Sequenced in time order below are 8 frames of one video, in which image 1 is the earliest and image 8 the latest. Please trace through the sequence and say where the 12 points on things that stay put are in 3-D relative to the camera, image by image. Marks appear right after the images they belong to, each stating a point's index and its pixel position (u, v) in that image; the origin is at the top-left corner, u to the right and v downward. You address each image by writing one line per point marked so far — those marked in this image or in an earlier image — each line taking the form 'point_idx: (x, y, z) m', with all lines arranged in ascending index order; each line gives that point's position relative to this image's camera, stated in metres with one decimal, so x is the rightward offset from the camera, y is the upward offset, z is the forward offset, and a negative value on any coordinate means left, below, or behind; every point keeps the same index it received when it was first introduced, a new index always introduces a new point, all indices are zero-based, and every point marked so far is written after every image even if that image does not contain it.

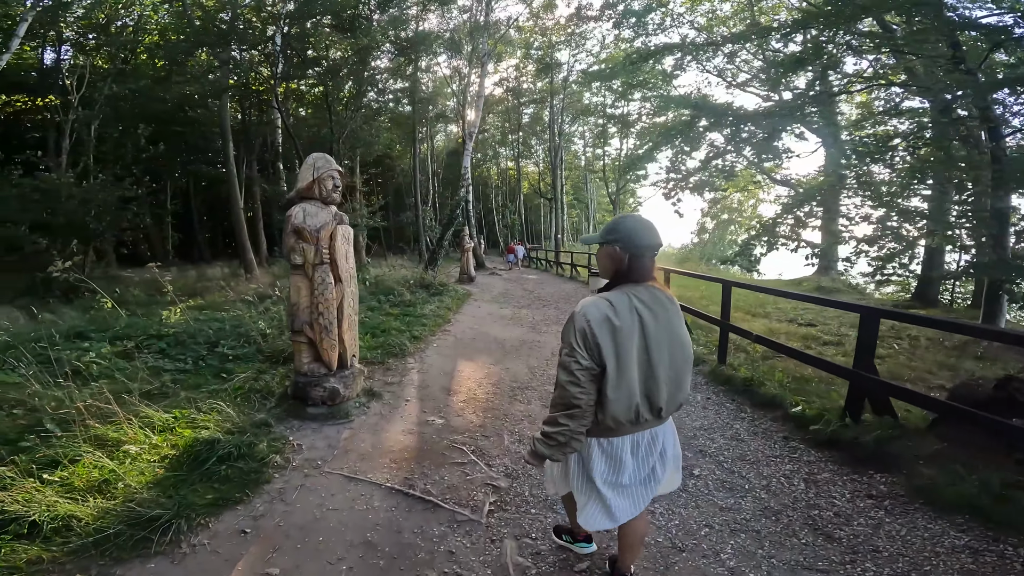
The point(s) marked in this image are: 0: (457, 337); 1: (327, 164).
0: (-0.6, -0.7, +7.2) m
1: (-1.3, +0.9, +3.8) m
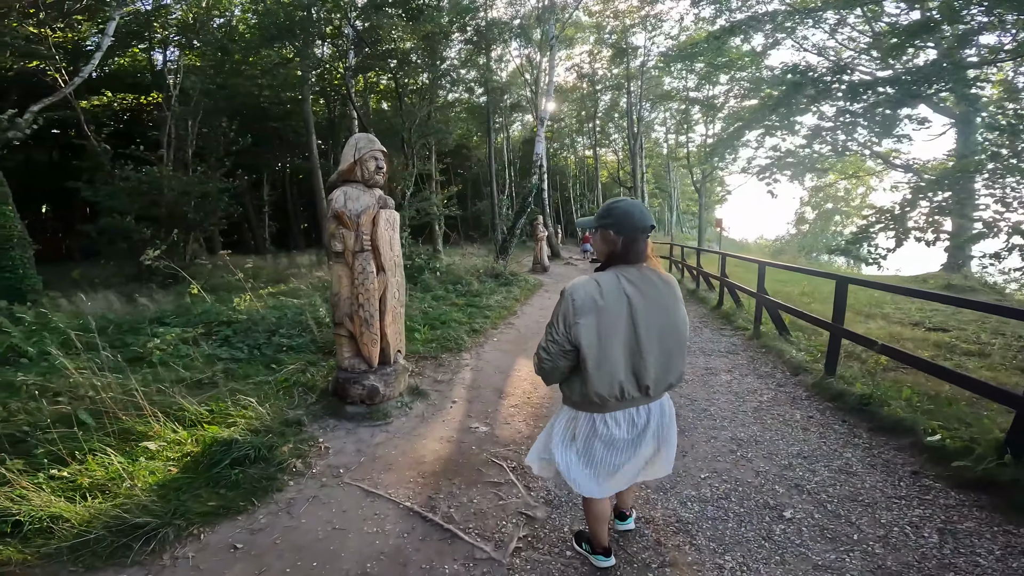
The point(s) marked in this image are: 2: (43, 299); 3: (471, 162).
0: (+0.2, -0.6, +6.8) m
1: (-0.9, +1.0, +3.5) m
2: (-6.4, -0.2, +7.4) m
3: (-1.5, +4.4, +18.7) m
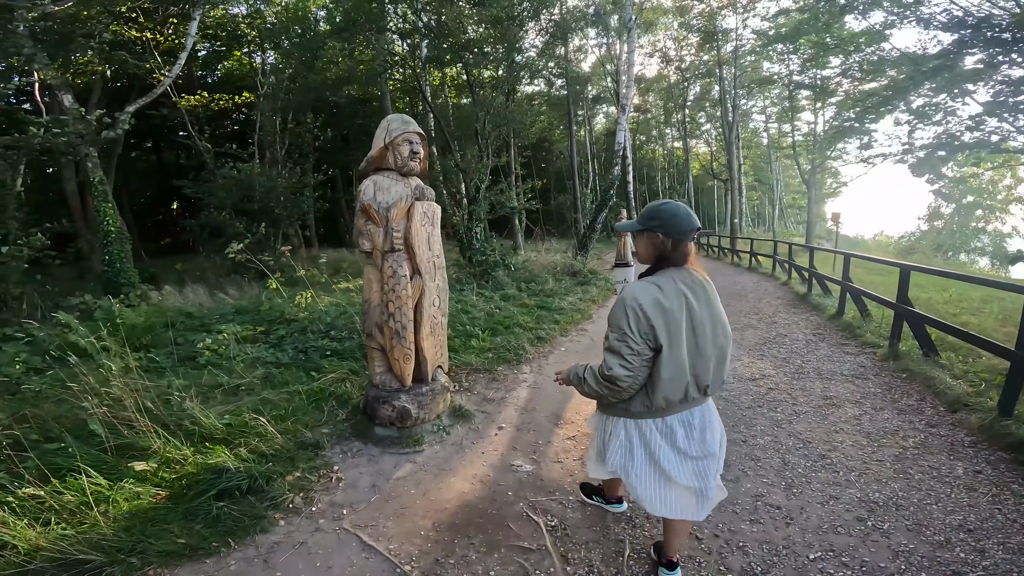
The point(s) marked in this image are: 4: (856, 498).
0: (+1.0, -0.6, +6.1) m
1: (-0.6, +0.9, +3.0) m
2: (-5.4, -0.1, +7.7) m
3: (+1.3, +4.4, +18.1) m
4: (+1.7, -1.1, +2.7) m
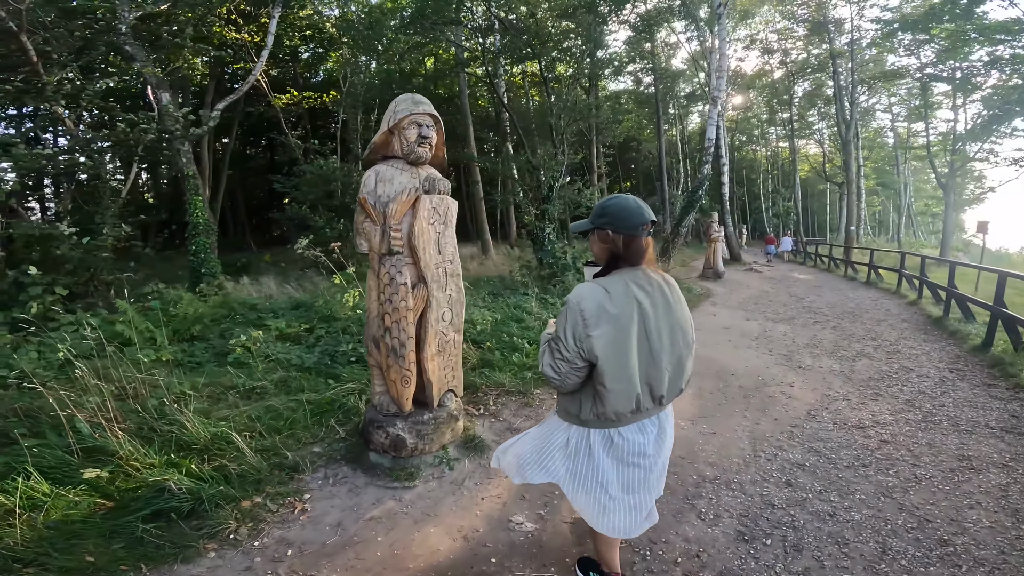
0: (+1.5, -0.7, +5.4) m
1: (-0.5, +0.9, +2.6) m
2: (-4.5, +0.1, +8.1) m
3: (+4.1, +4.2, +17.2) m
4: (+1.7, -1.2, +1.9) m
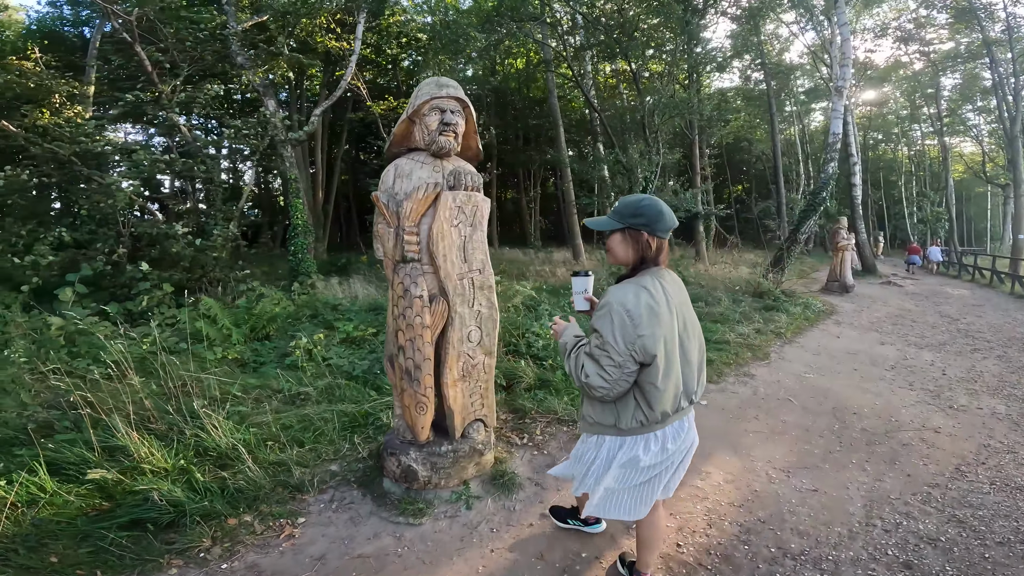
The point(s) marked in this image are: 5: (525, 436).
0: (+2.1, -0.9, +4.7) m
1: (-0.3, +0.8, +2.3) m
2: (-3.2, +0.1, +8.4) m
3: (+7.1, +3.8, +15.7) m
4: (+1.6, -1.3, +1.2) m
5: (+0.1, -0.9, +3.2) m
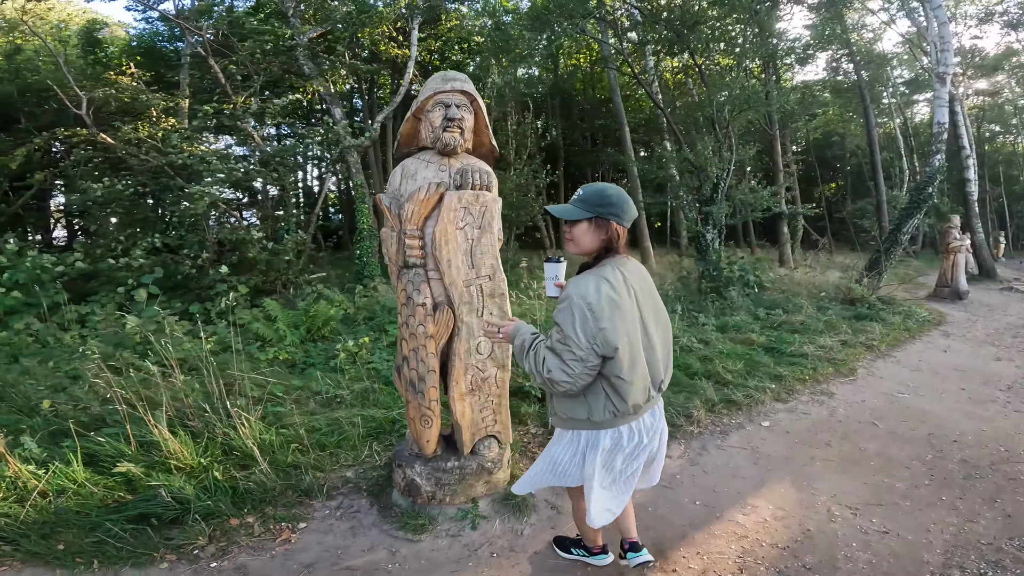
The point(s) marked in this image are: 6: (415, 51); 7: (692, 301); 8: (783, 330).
0: (+2.5, -0.9, +4.2) m
1: (-0.3, +0.8, +2.2) m
2: (-2.3, +0.1, +8.7) m
3: (+9.0, +3.7, +14.4) m
4: (+1.4, -1.4, +0.8) m
5: (+0.2, -0.9, +3.0) m
6: (-1.5, +3.4, +7.7) m
7: (+2.5, -0.2, +7.5) m
8: (+3.1, -0.5, +6.3) m
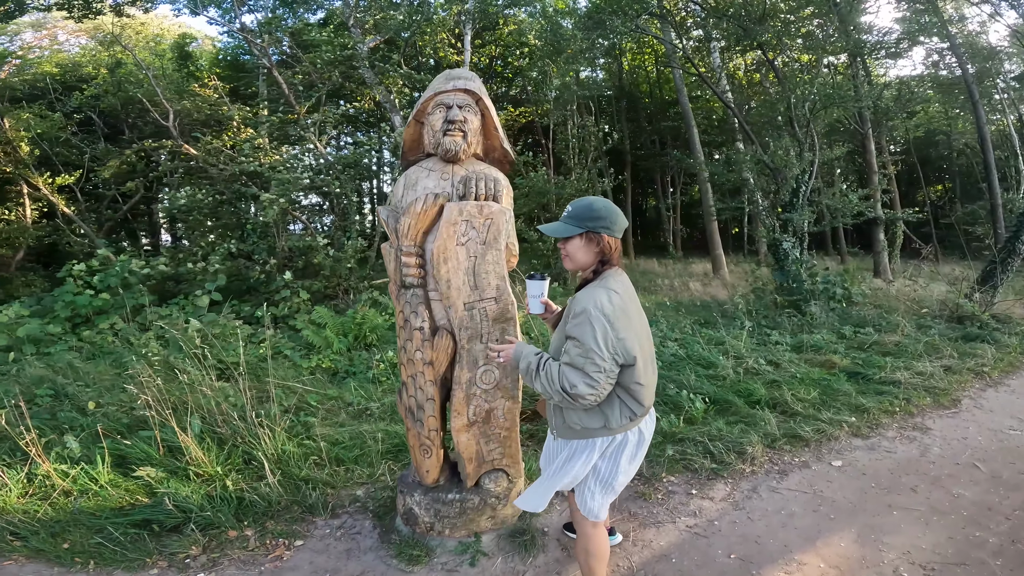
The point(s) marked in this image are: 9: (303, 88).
0: (+2.7, -1.1, +3.6) m
1: (-0.3, +0.7, +2.1) m
2: (-1.4, 0.0, +8.7) m
3: (+10.7, +3.3, +12.9) m
4: (+1.2, -1.4, +0.5) m
5: (+0.4, -1.0, +2.8) m
6: (-0.6, +3.3, +7.7) m
7: (+3.2, -0.3, +6.9) m
8: (+3.7, -0.7, +5.6) m
9: (-2.8, +2.7, +7.1) m
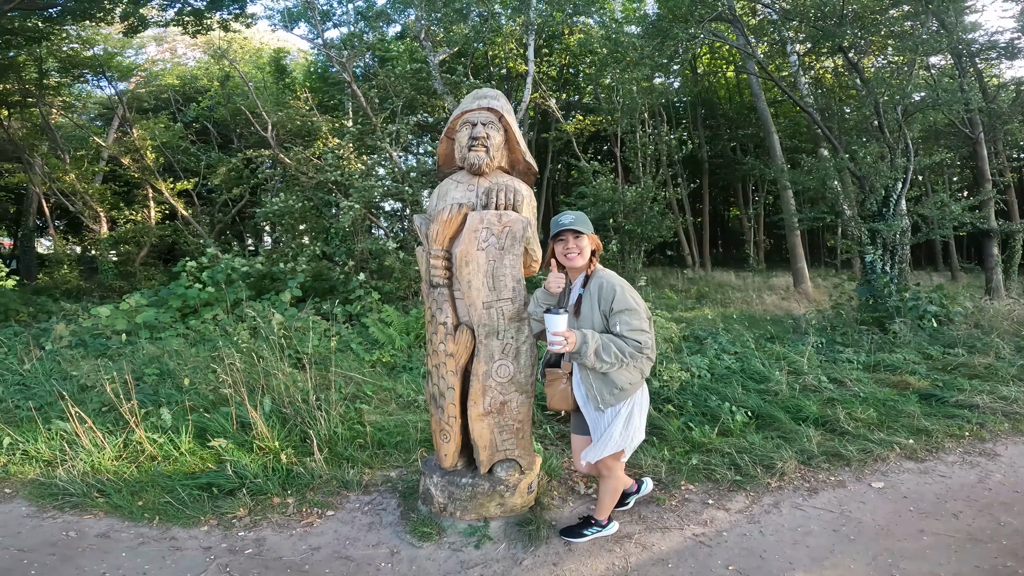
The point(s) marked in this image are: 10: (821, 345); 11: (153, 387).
0: (+3.0, -1.2, +3.3) m
1: (-0.2, +0.7, +2.3) m
2: (-0.3, -0.1, +9.0) m
3: (+12.3, +2.8, +11.4) m
4: (+1.0, -1.5, +0.4) m
5: (+0.5, -1.1, +2.9) m
6: (+0.4, +3.2, +7.9) m
7: (+4.0, -0.5, +6.5) m
8: (+4.2, -0.8, +5.2) m
9: (-1.9, +2.7, +7.6) m
10: (+3.4, -0.6, +6.0) m
11: (-2.6, -0.7, +3.9) m
